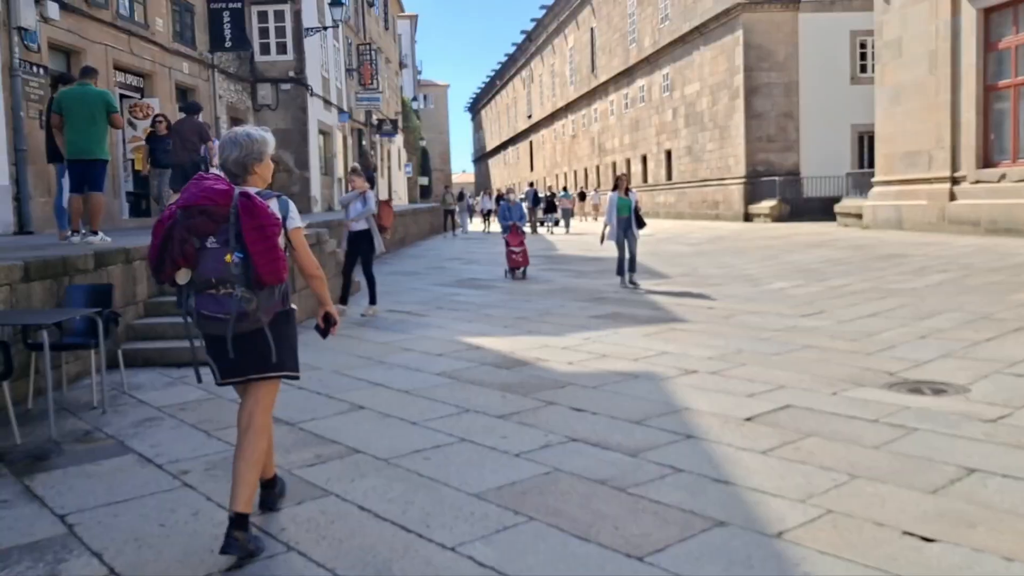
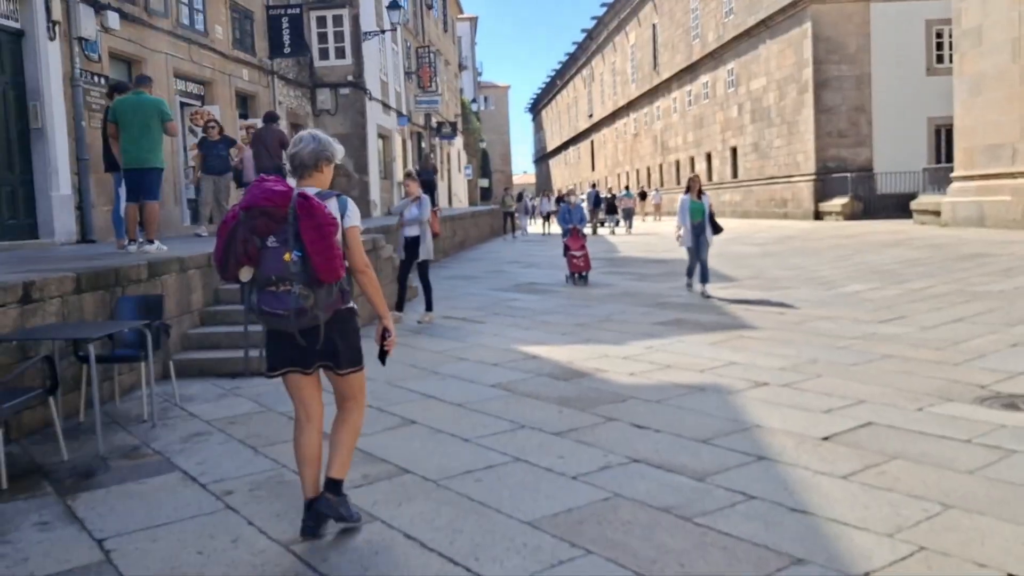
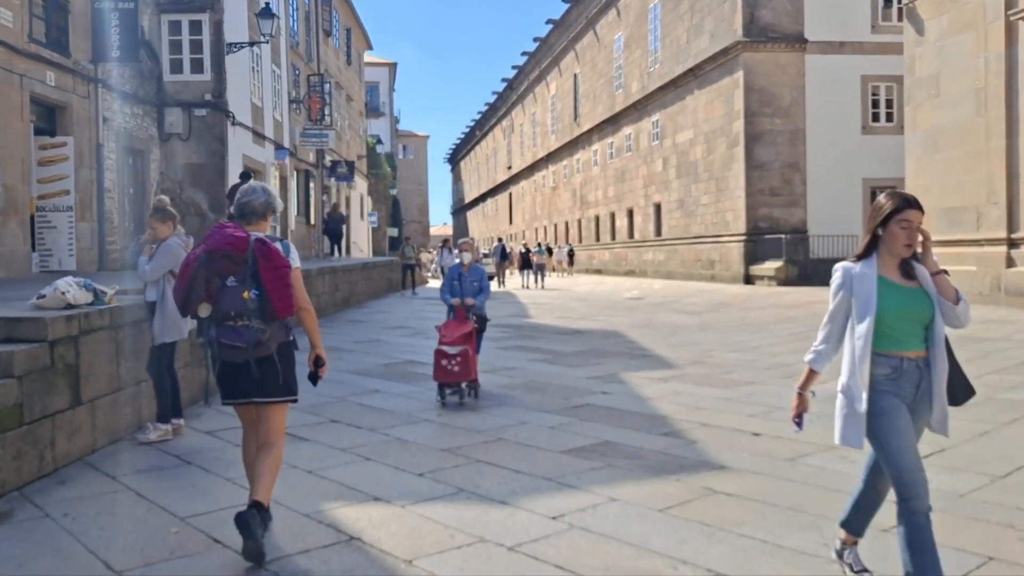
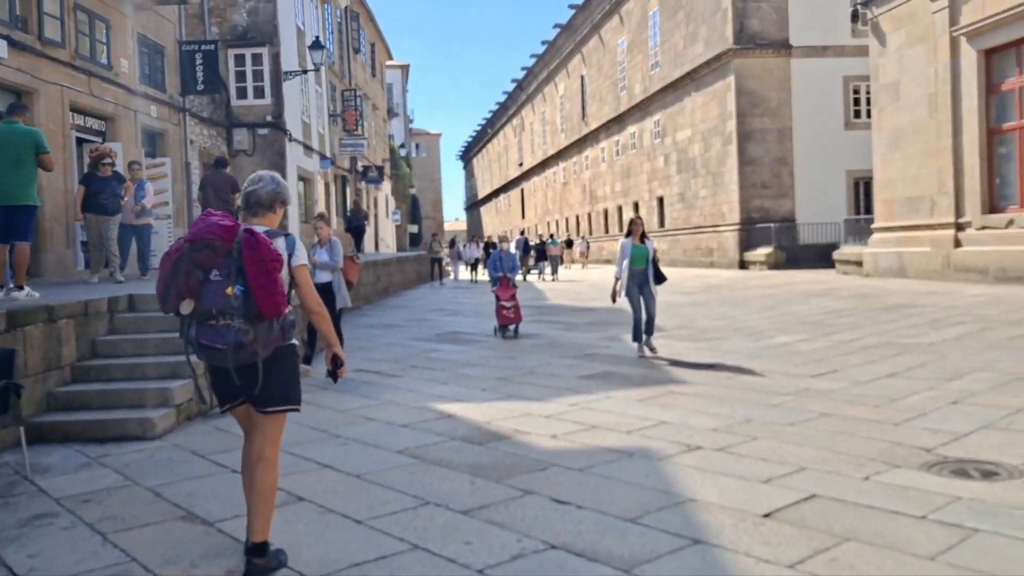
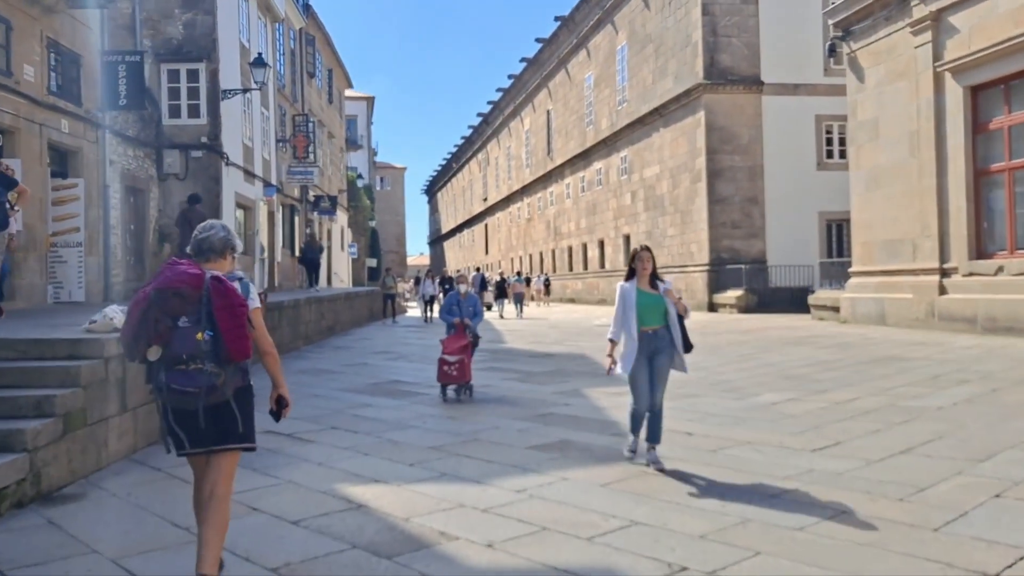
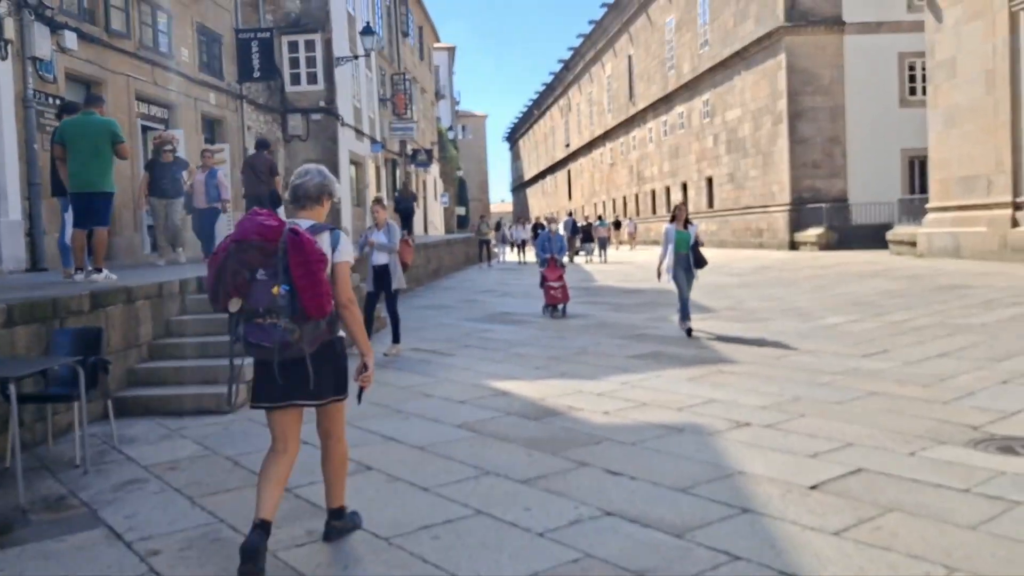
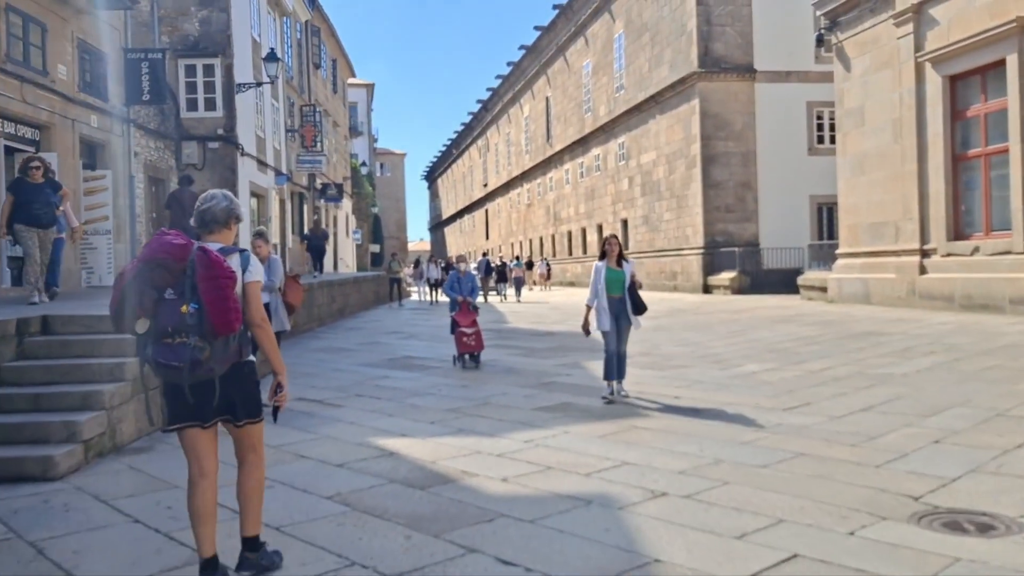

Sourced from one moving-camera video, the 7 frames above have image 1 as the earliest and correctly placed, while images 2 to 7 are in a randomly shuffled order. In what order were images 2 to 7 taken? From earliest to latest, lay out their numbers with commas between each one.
2, 6, 4, 7, 5, 3
